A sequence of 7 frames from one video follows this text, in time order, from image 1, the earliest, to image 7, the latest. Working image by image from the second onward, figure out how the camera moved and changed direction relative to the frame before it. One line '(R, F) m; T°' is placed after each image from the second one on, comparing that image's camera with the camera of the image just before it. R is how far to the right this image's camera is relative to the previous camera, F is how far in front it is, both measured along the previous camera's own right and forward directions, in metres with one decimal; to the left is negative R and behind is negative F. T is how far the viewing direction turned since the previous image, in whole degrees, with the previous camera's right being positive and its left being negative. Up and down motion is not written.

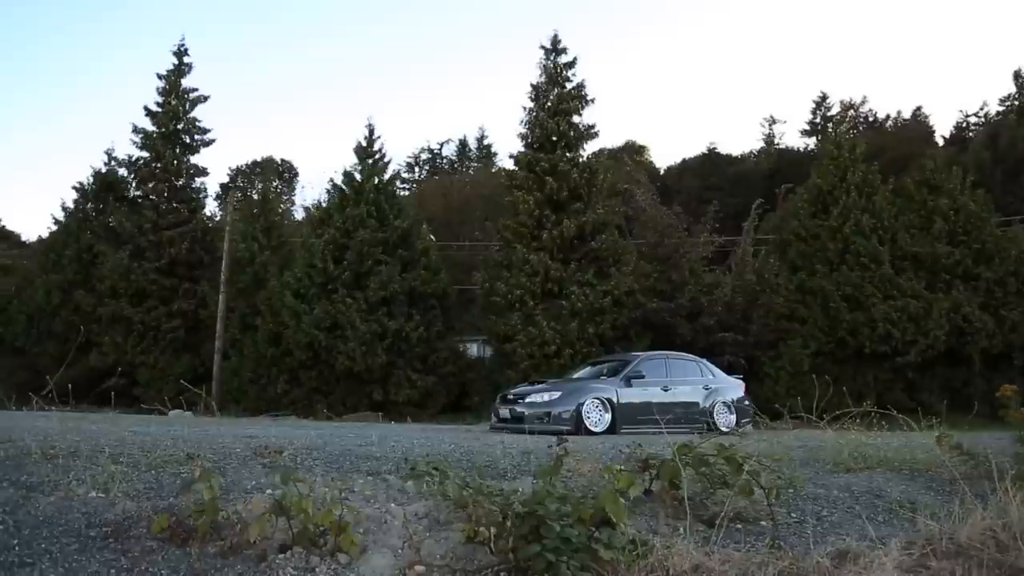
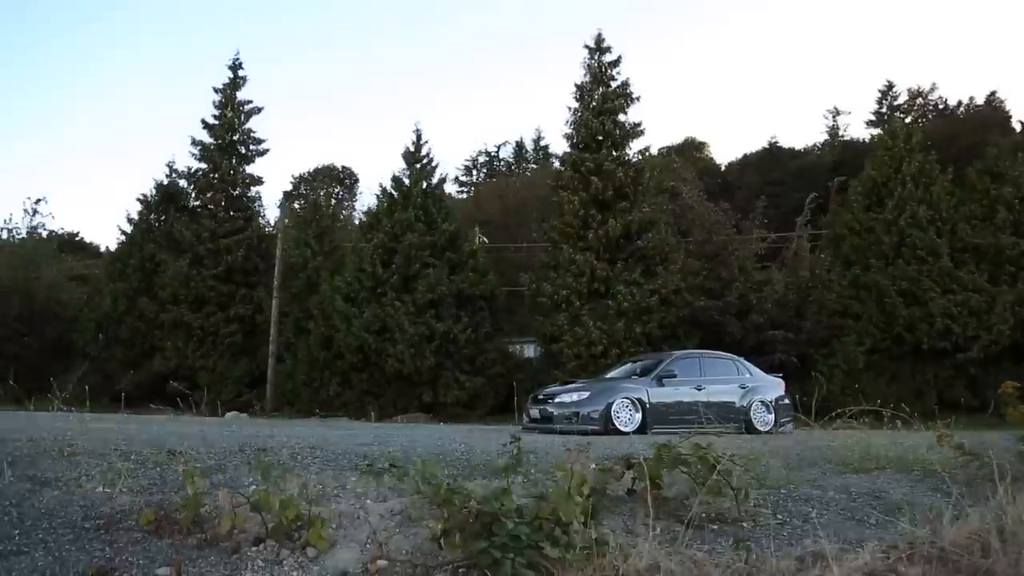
(+1.0, 0.0) m; -6°
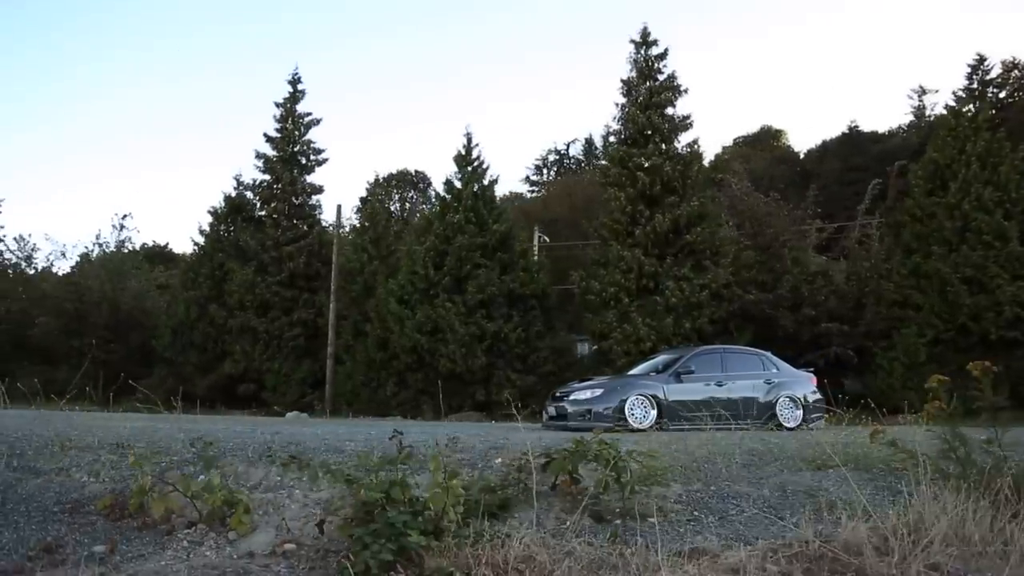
(+2.0, -0.1) m; -9°
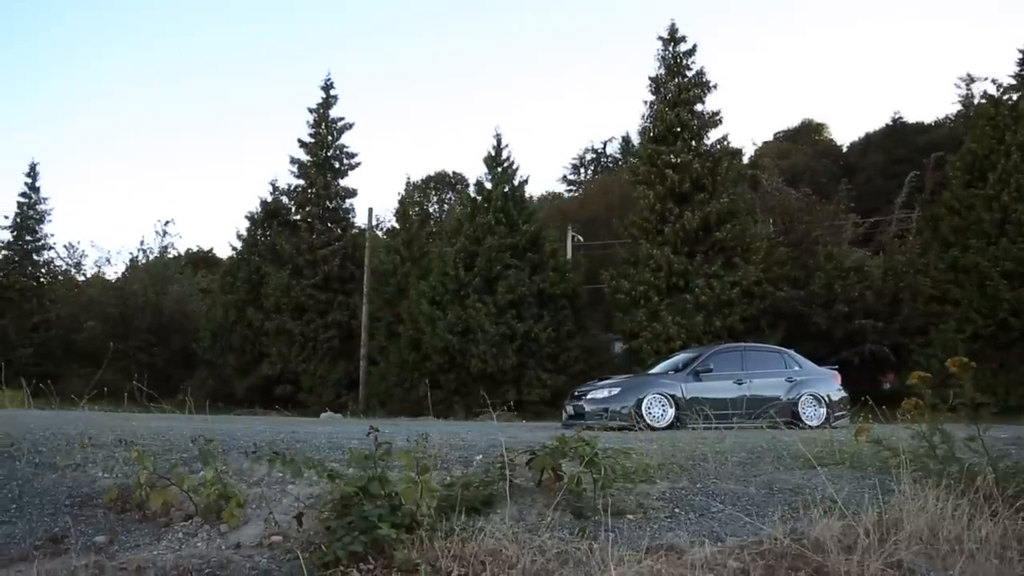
(+0.7, -0.1) m; -4°
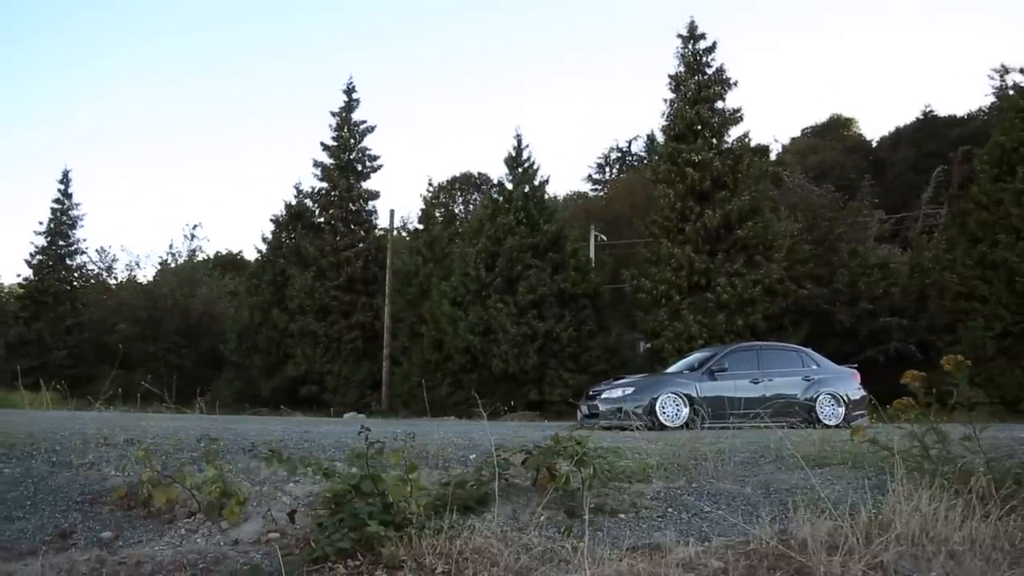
(+0.4, 0.0) m; -3°
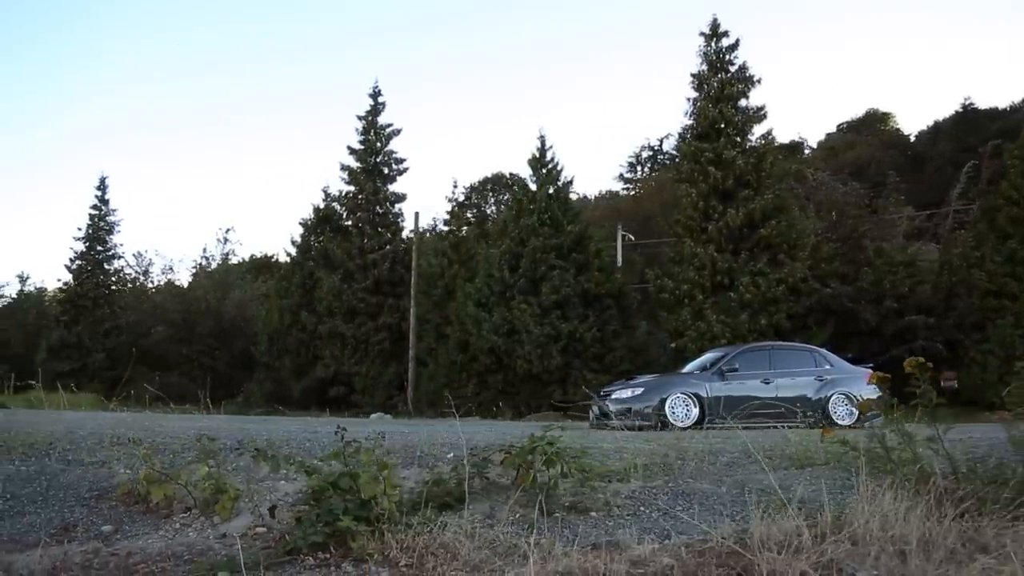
(+0.7, -0.1) m; -4°
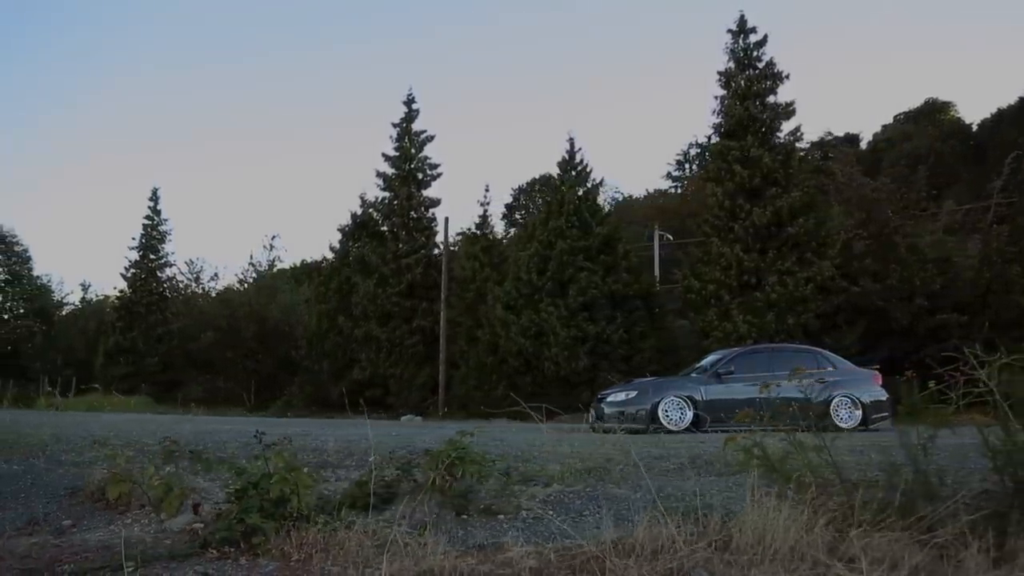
(+1.6, 0.0) m; -7°
